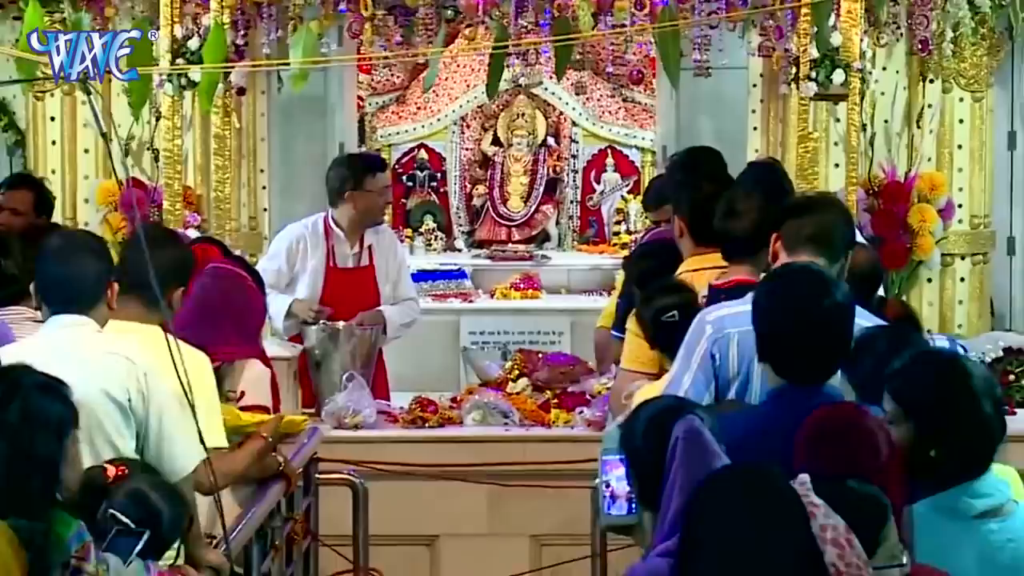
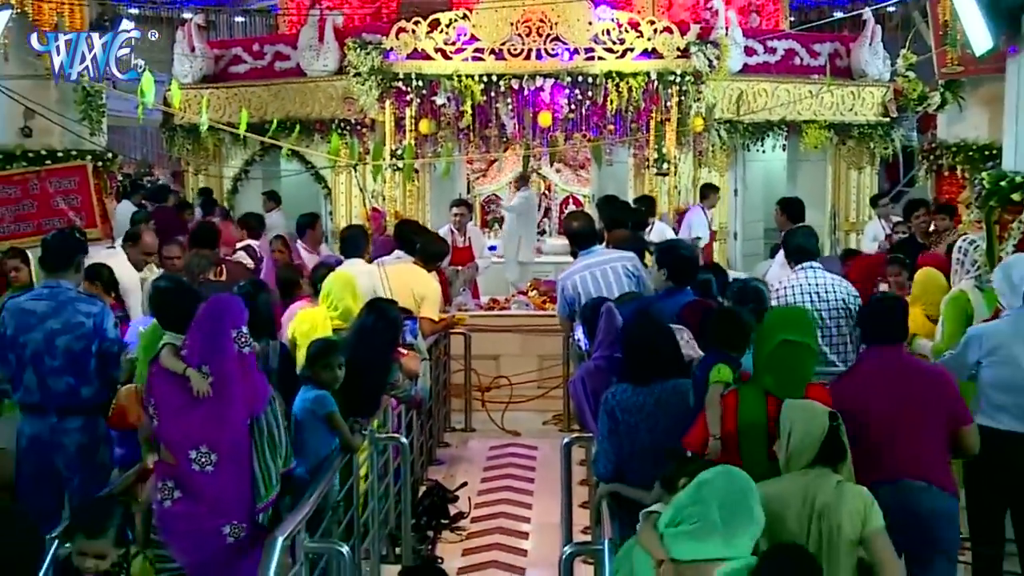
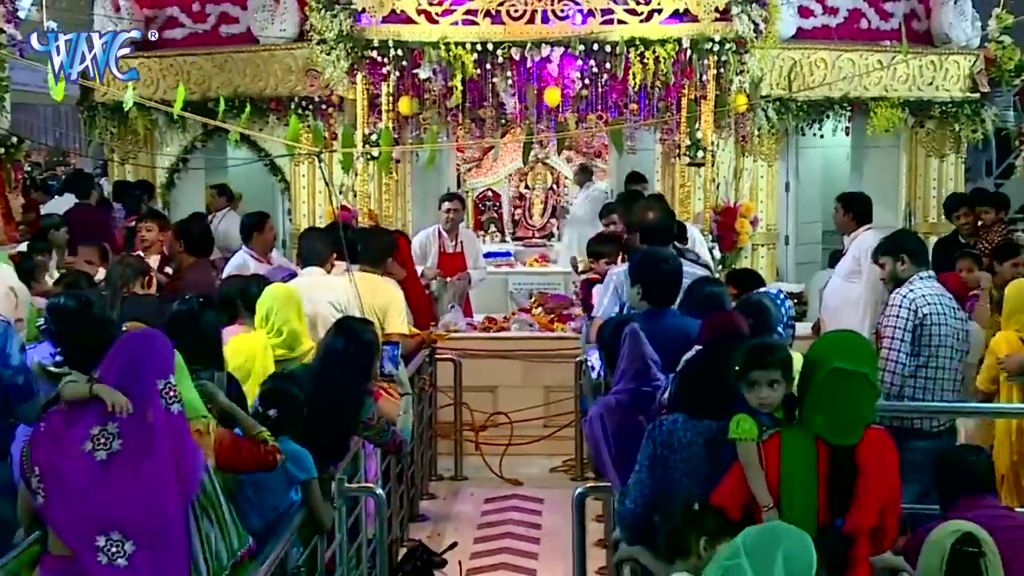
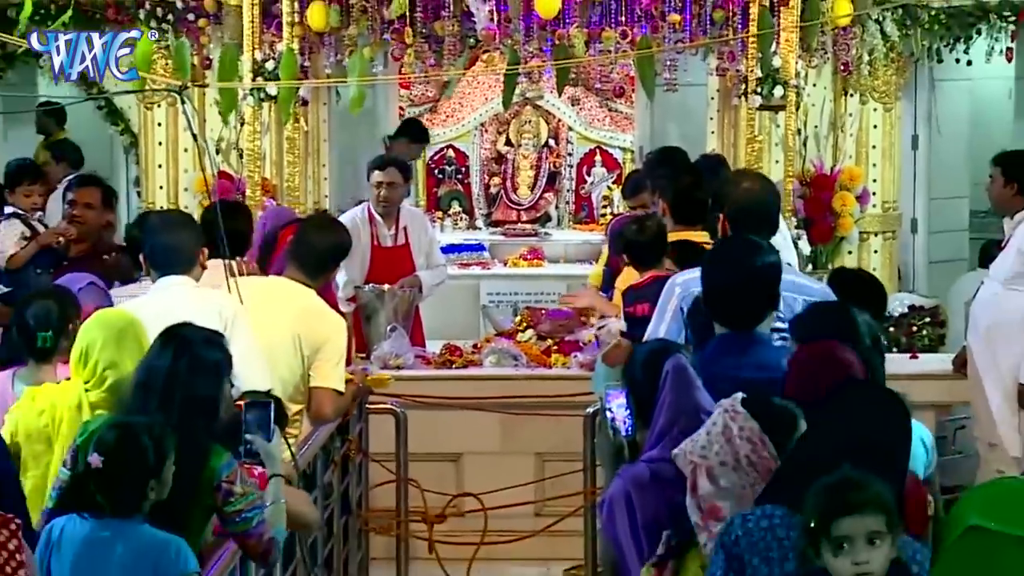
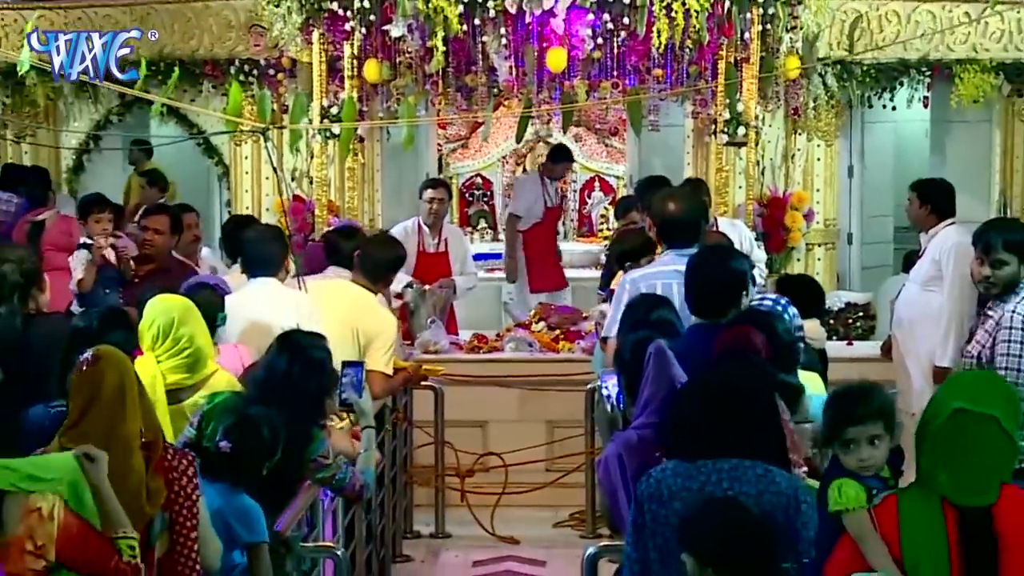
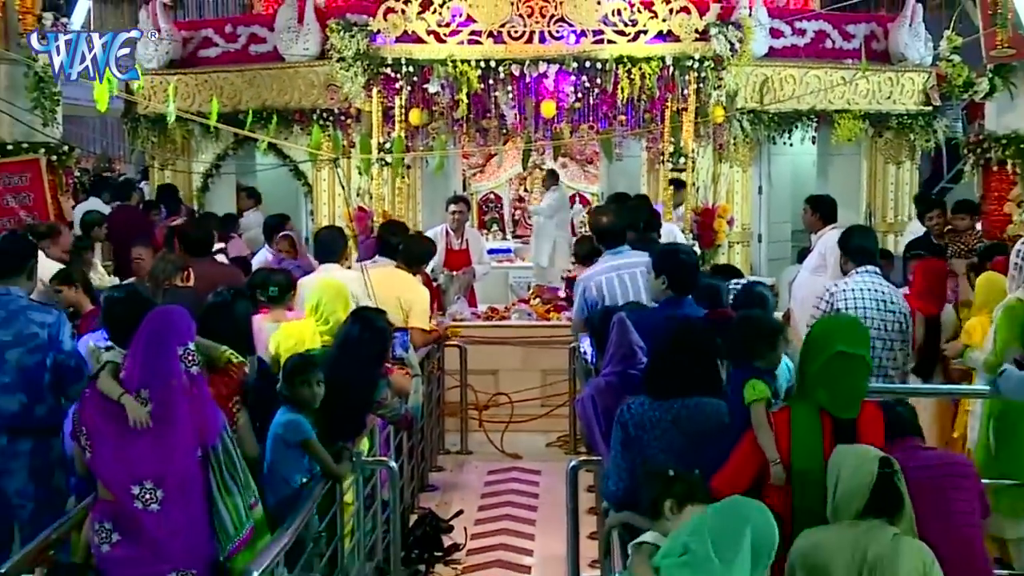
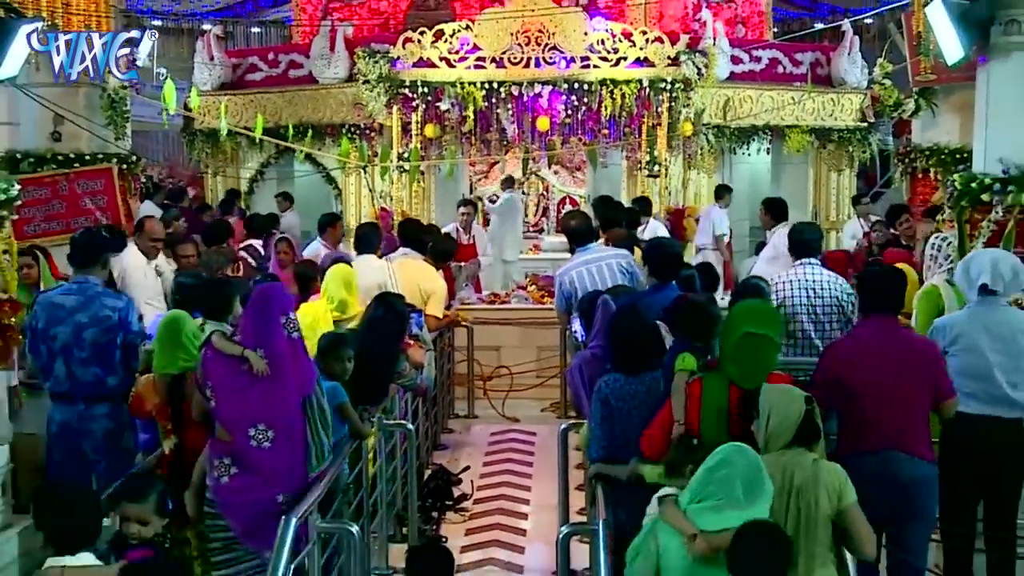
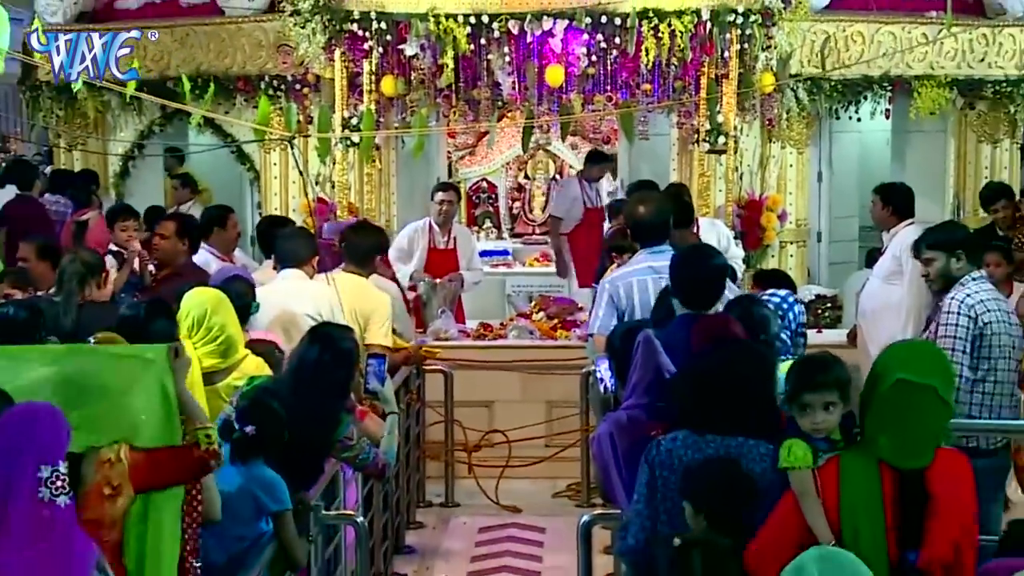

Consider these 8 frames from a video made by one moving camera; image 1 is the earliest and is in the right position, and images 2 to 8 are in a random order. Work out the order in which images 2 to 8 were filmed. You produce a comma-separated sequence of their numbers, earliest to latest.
4, 5, 8, 3, 6, 2, 7
